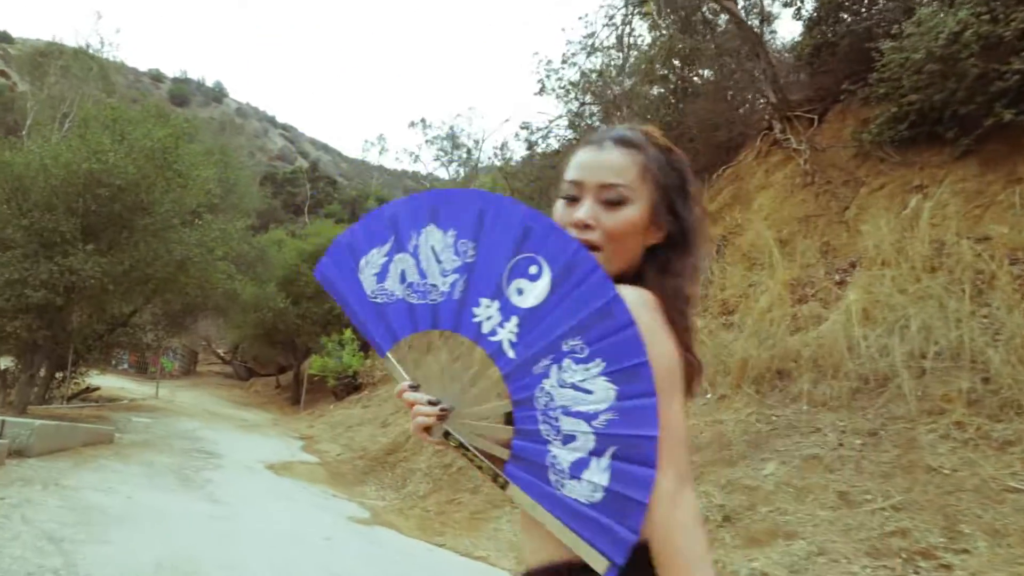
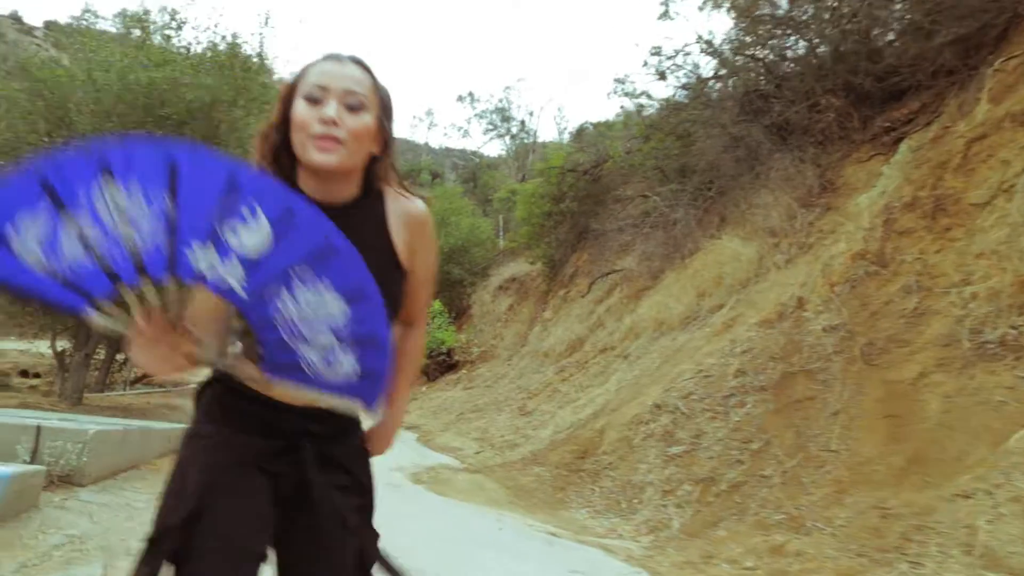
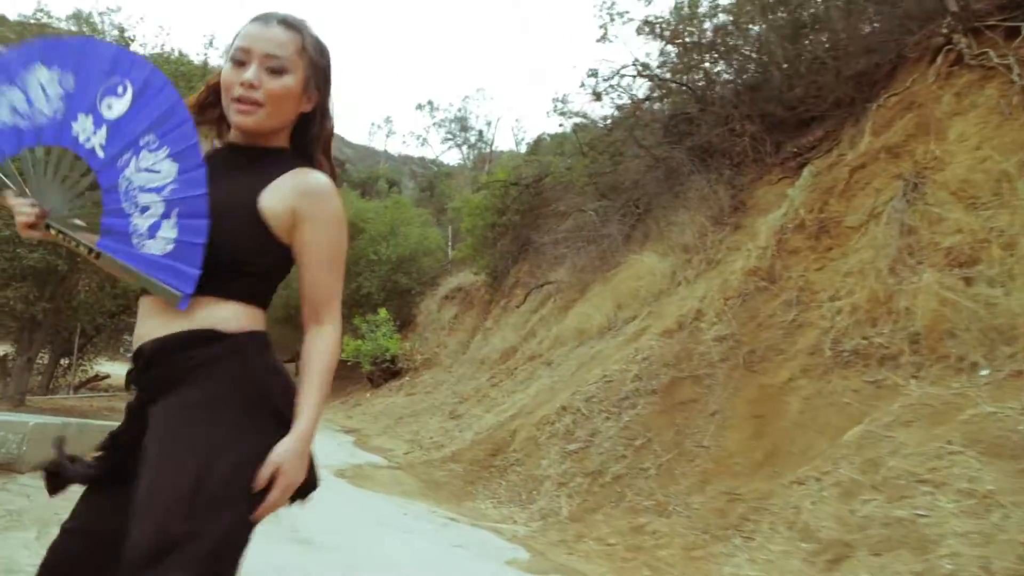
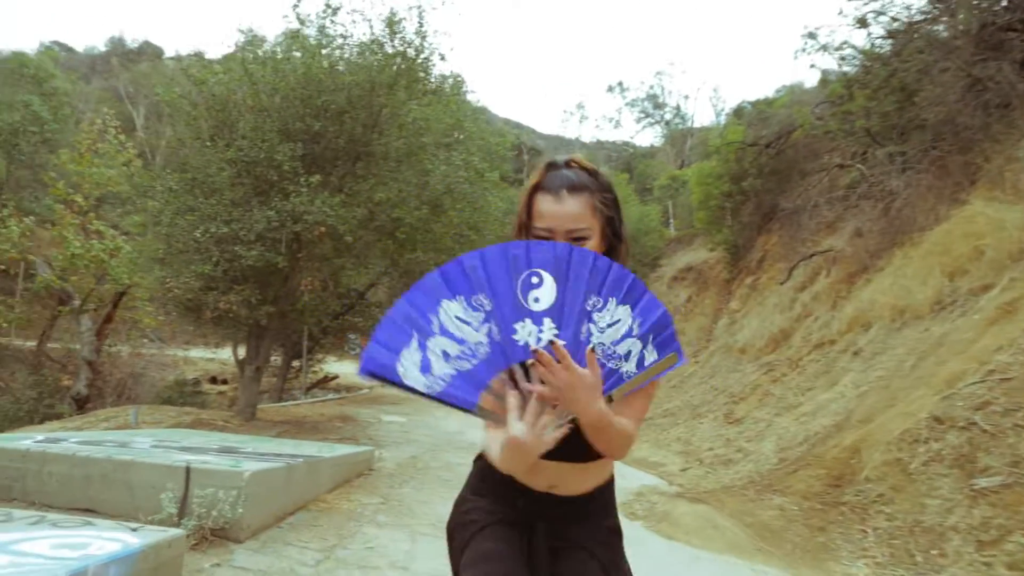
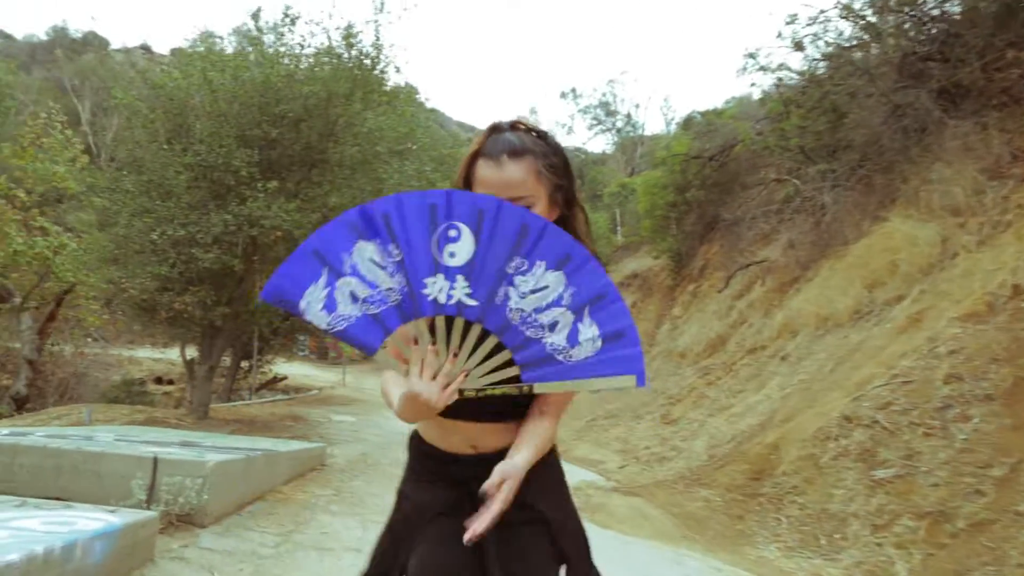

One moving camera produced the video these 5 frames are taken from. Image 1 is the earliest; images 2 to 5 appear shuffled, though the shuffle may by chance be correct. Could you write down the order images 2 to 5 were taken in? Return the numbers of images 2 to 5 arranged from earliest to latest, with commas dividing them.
3, 2, 5, 4
